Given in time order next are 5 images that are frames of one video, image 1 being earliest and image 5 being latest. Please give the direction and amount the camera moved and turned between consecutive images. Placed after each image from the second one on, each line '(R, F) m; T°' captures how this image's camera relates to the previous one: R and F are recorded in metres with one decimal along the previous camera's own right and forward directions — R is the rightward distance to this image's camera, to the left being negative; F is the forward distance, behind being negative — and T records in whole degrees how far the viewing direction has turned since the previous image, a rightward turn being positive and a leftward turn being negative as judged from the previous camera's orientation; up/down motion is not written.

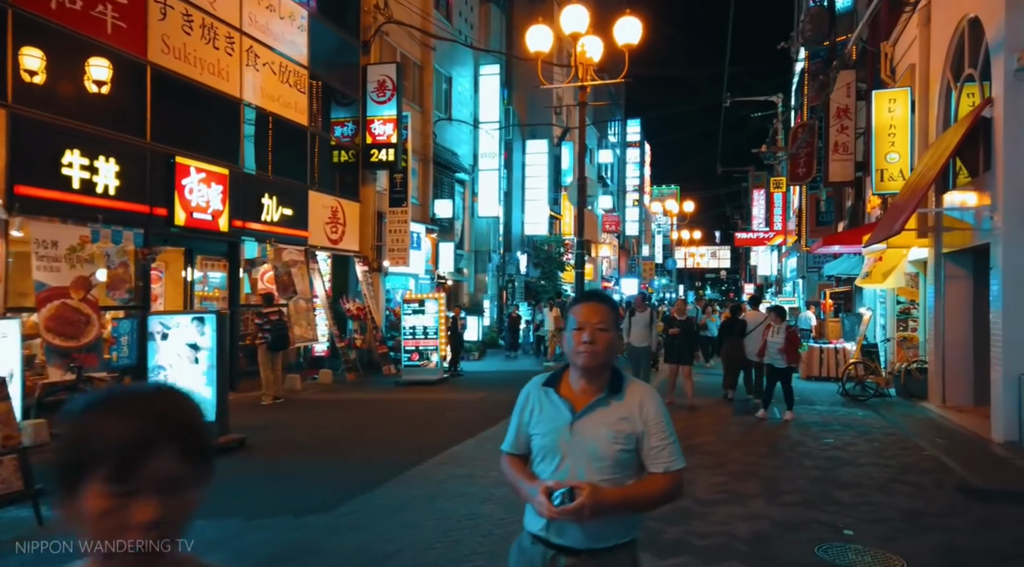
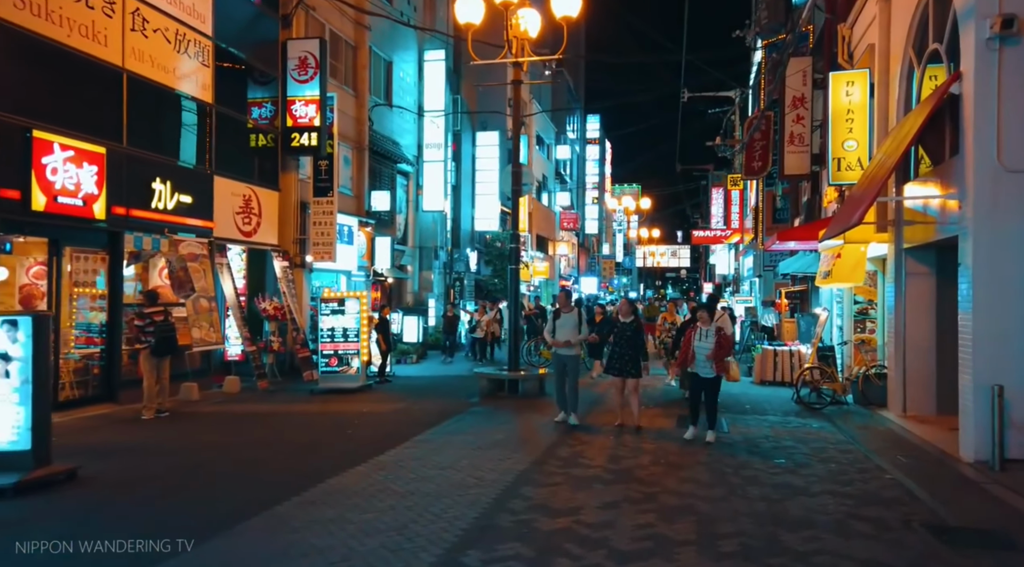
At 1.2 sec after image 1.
(+0.6, +1.7) m; +2°
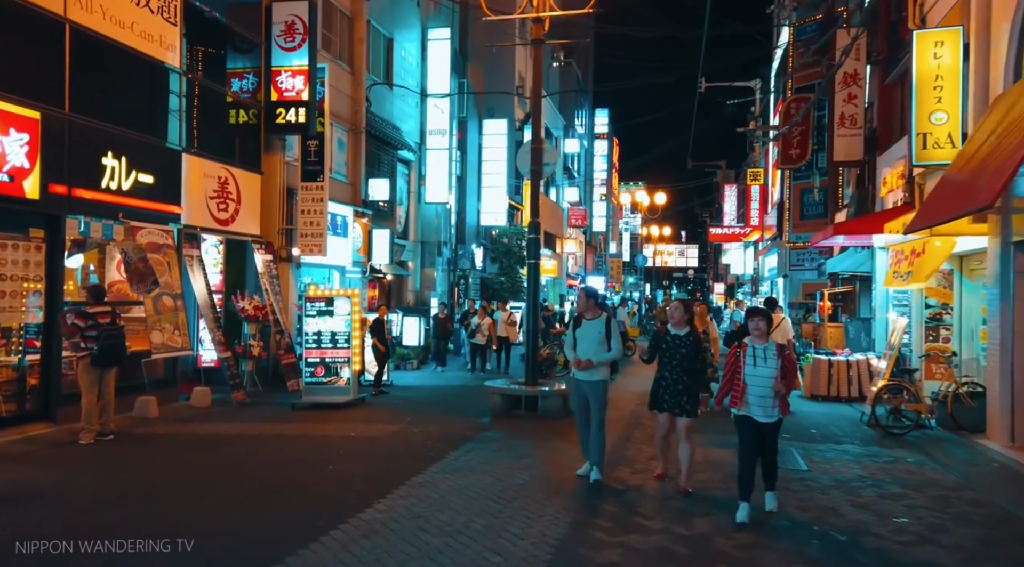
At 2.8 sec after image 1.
(-0.2, +2.5) m; 0°
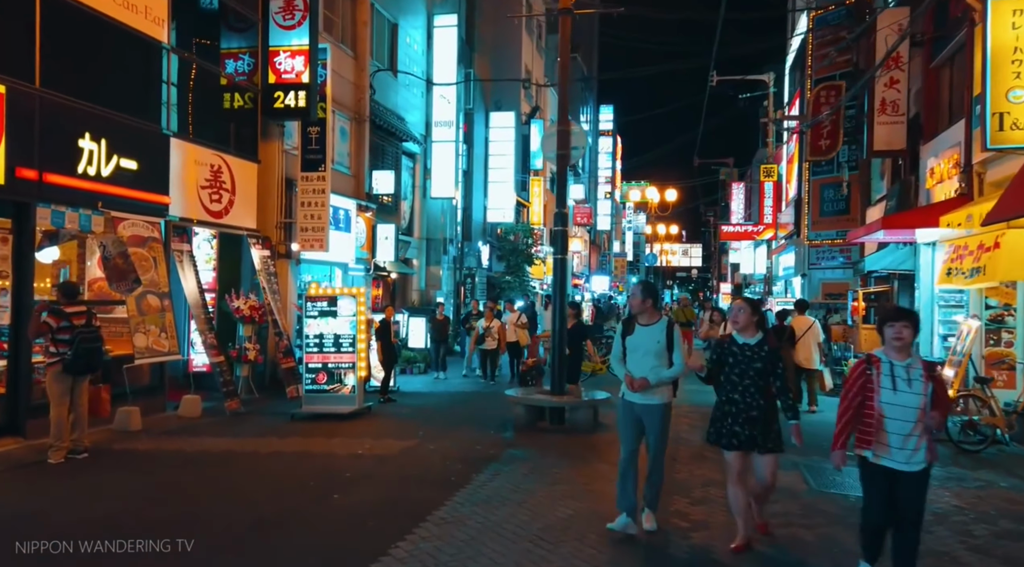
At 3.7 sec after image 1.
(-0.3, +1.4) m; 0°
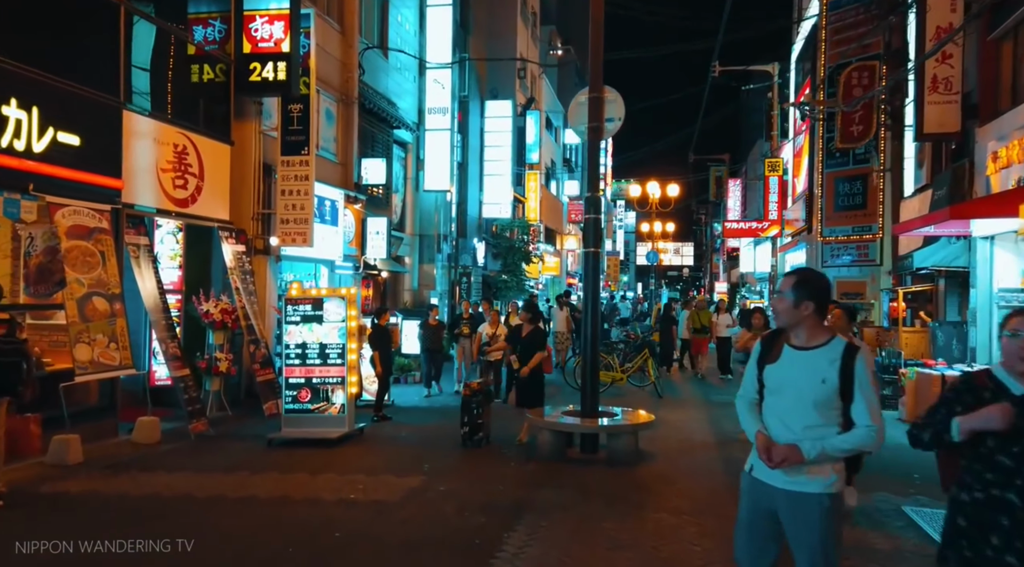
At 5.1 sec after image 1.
(-0.4, +2.1) m; +1°
